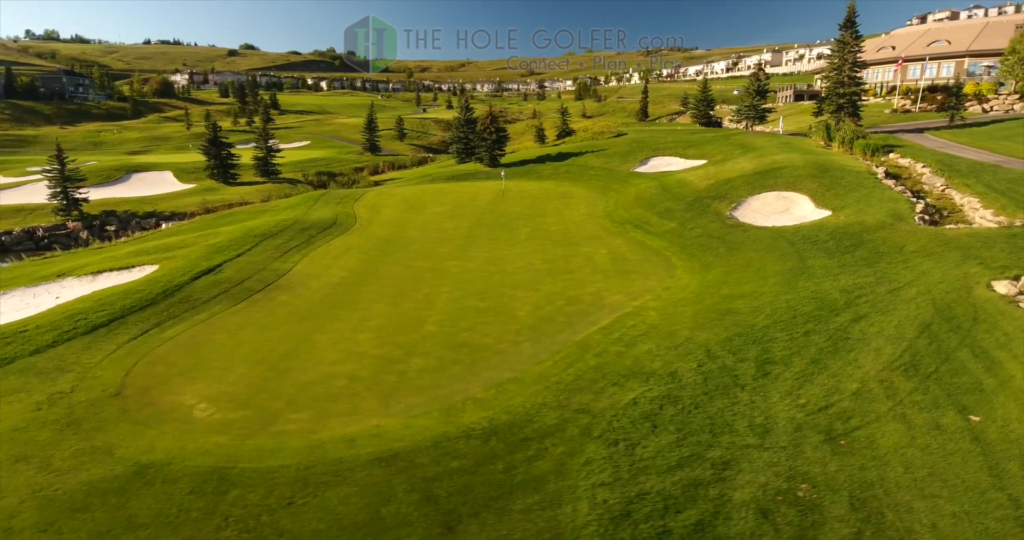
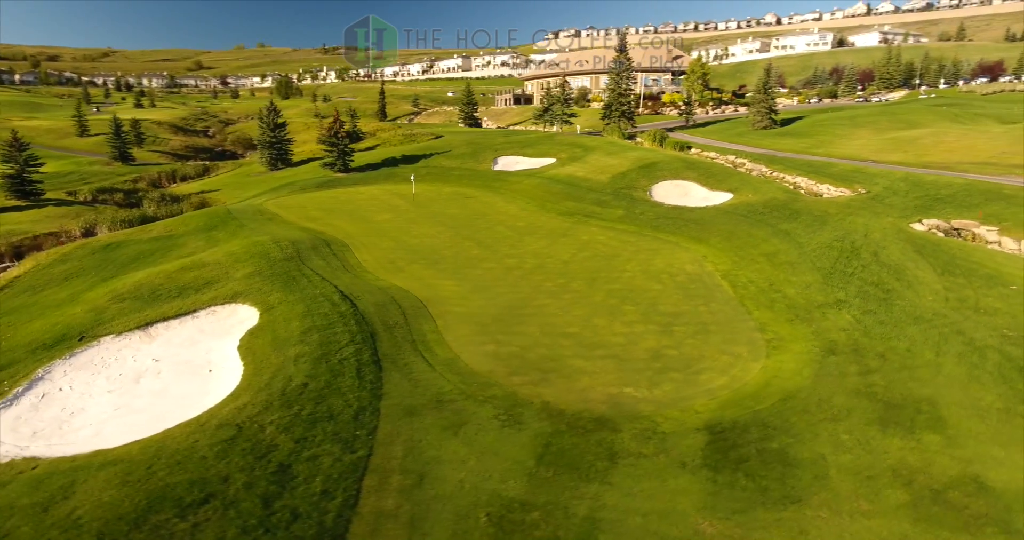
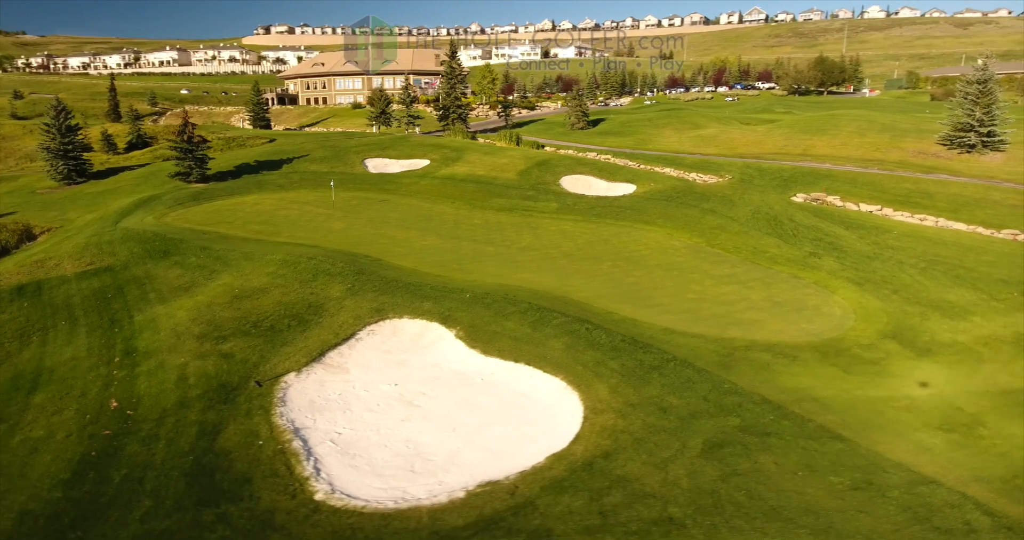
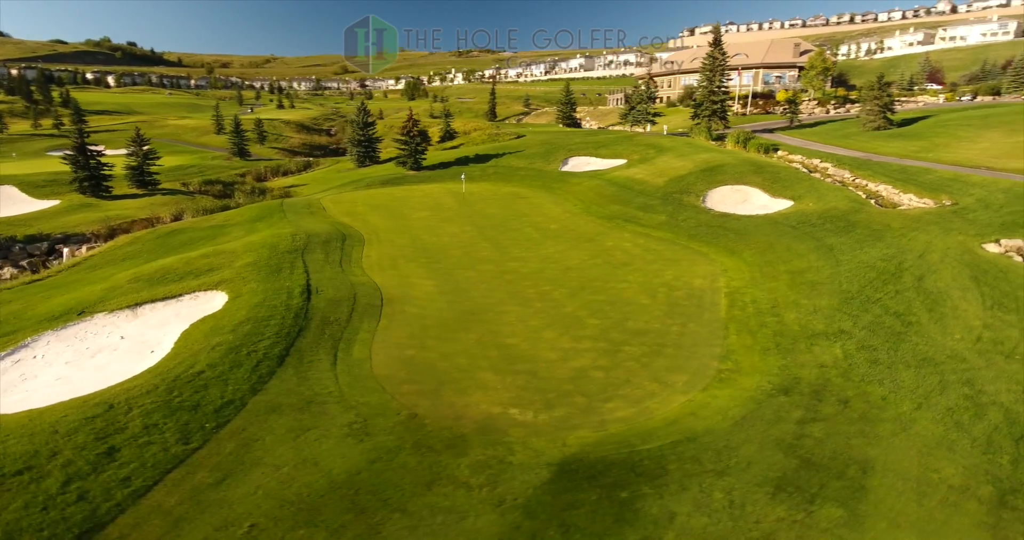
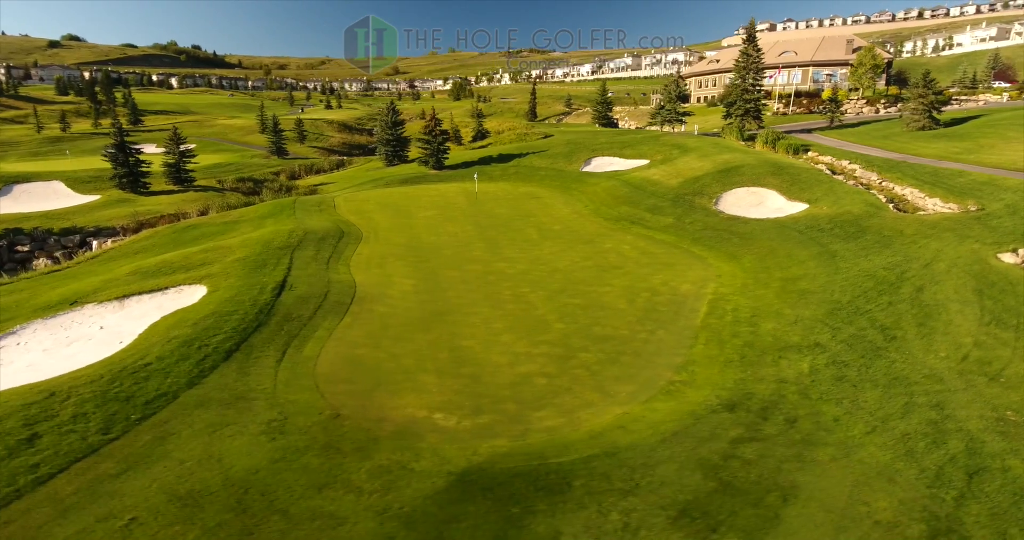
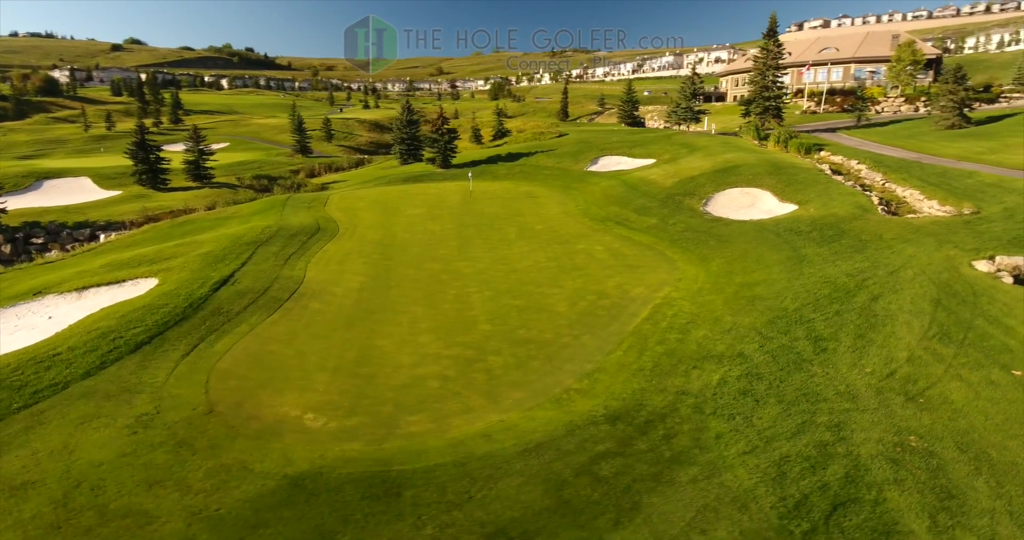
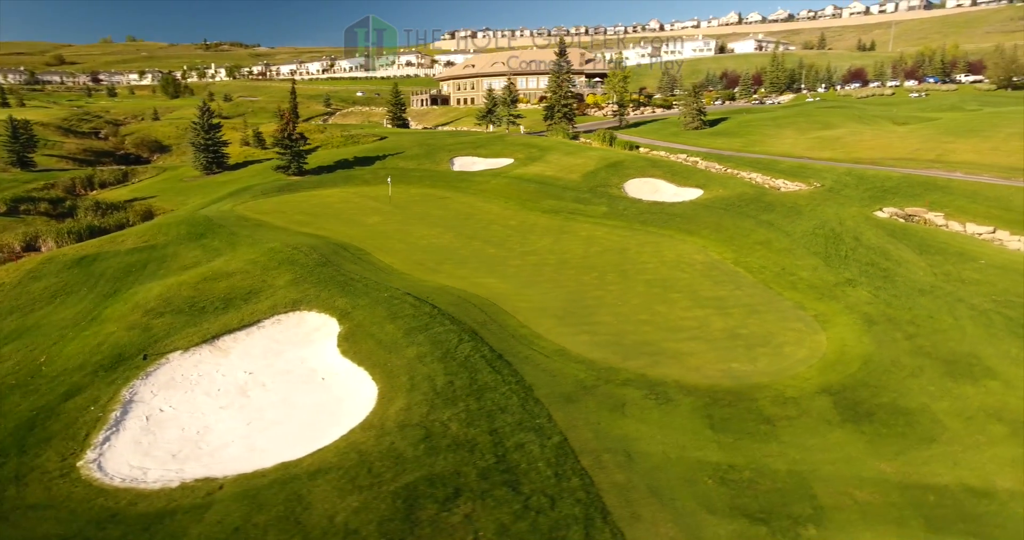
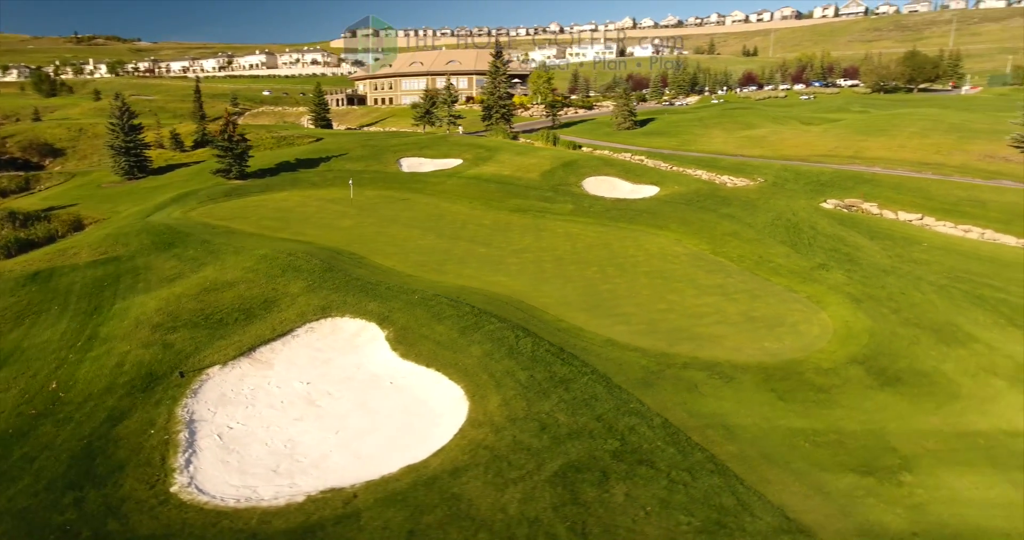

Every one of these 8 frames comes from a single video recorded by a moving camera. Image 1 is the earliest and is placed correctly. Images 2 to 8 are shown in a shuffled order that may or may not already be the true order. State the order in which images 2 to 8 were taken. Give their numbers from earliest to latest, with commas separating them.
6, 5, 4, 2, 7, 8, 3
